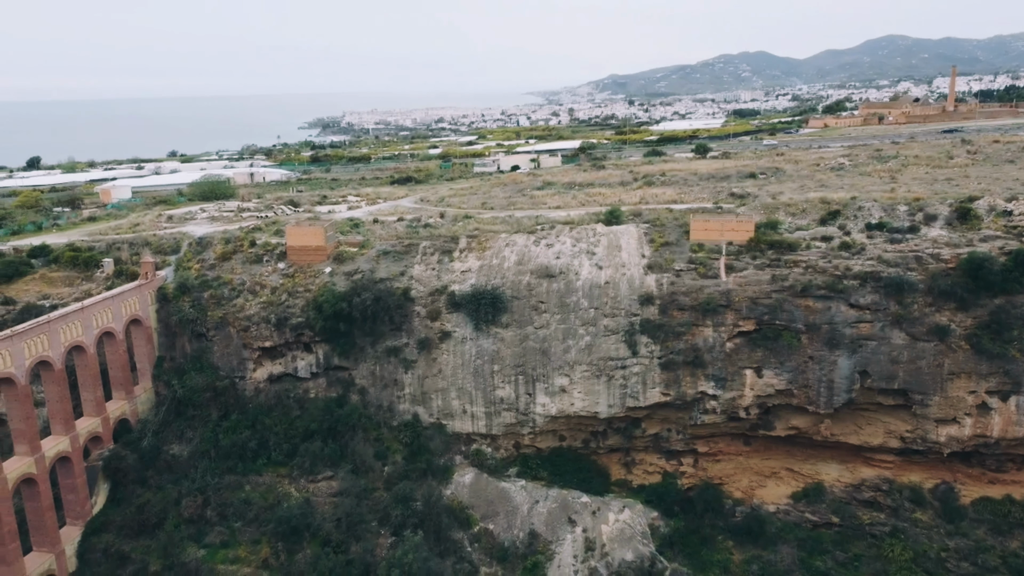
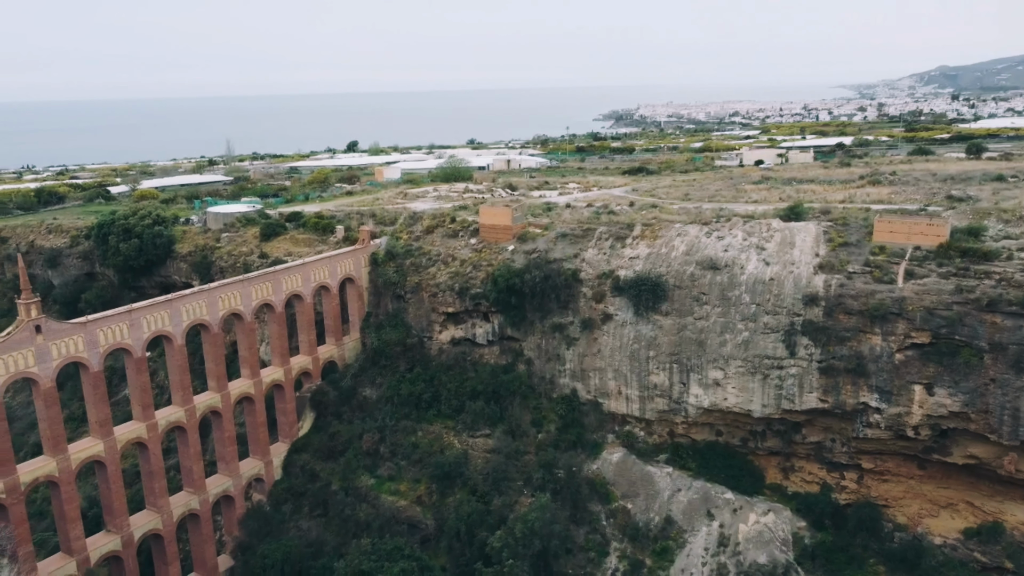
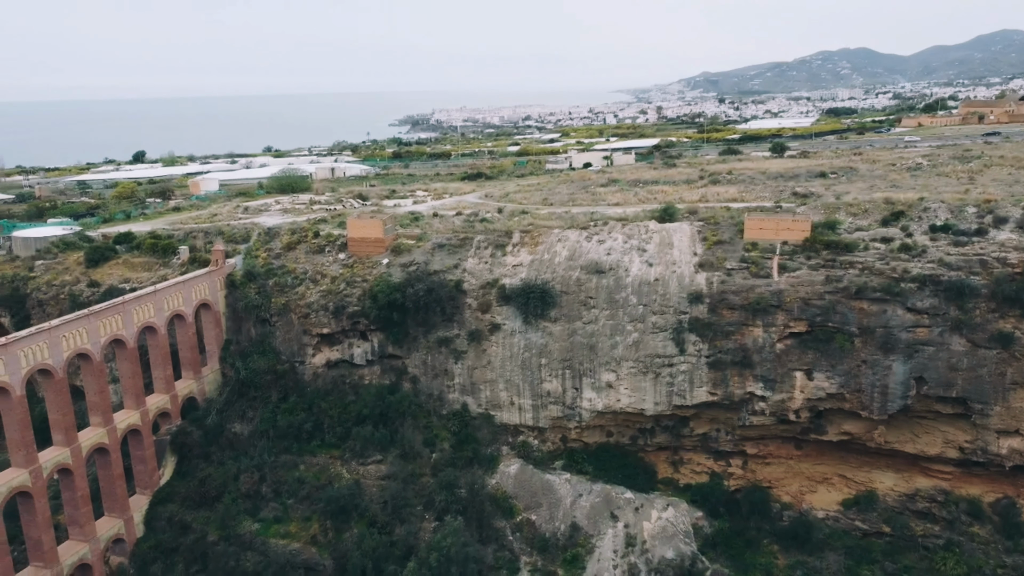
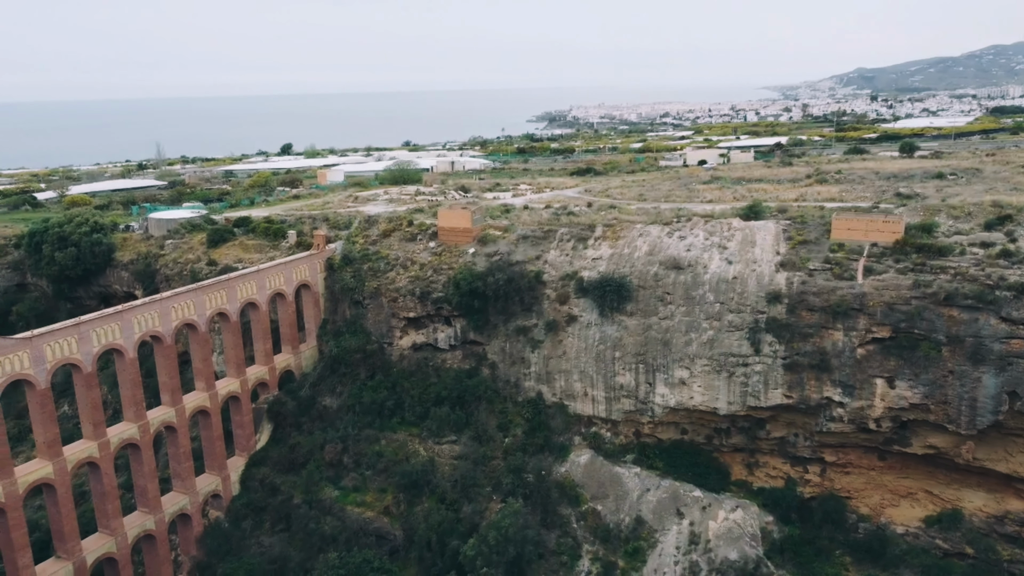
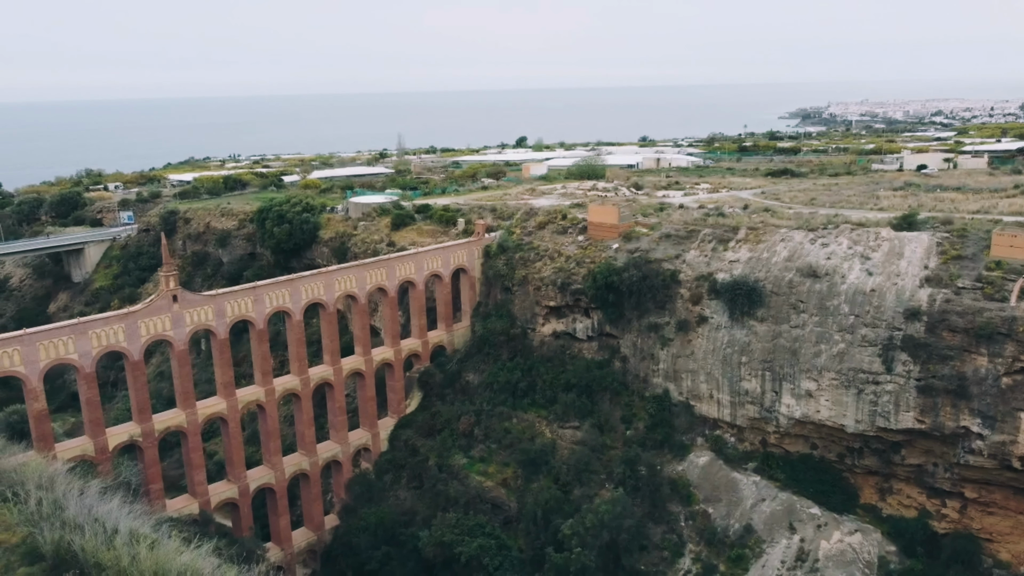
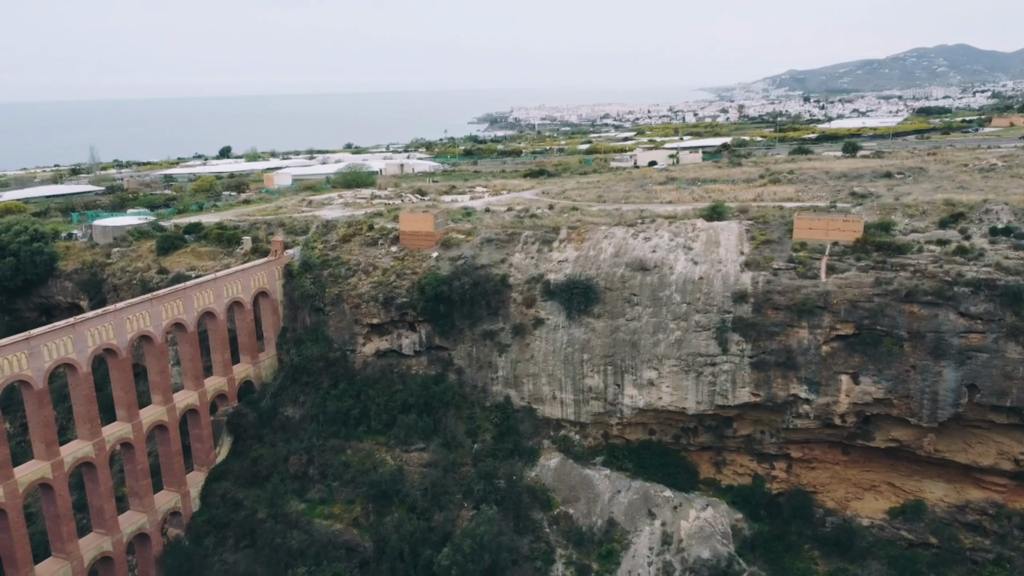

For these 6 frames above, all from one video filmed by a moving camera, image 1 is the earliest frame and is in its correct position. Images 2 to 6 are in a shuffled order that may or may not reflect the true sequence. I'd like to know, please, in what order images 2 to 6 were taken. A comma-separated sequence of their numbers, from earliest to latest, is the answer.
3, 6, 4, 2, 5
